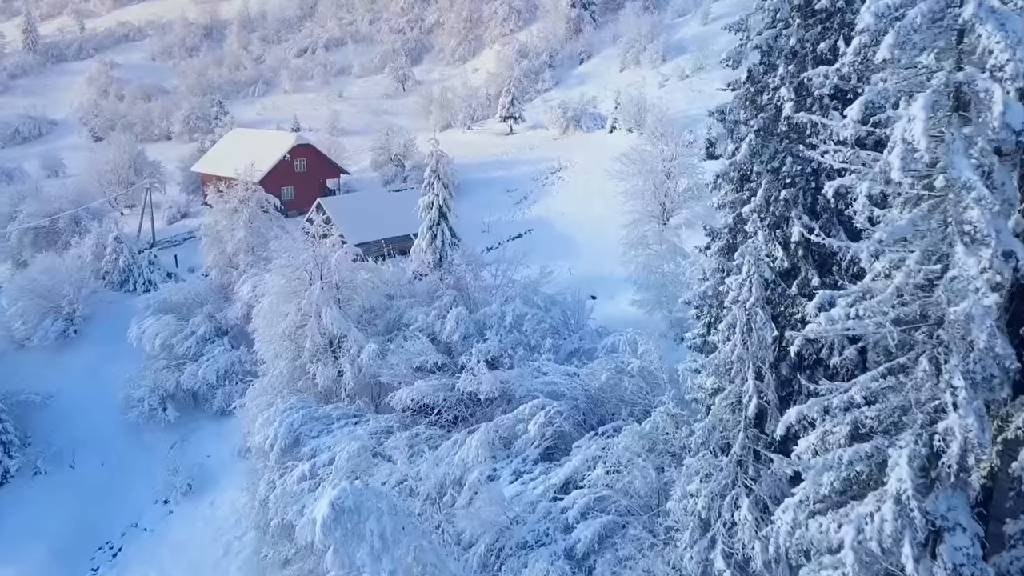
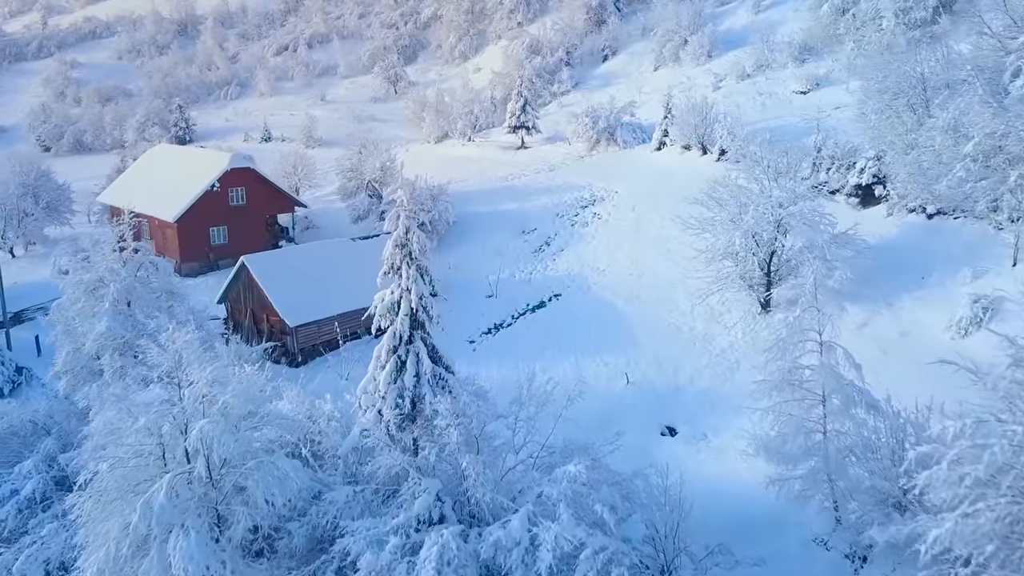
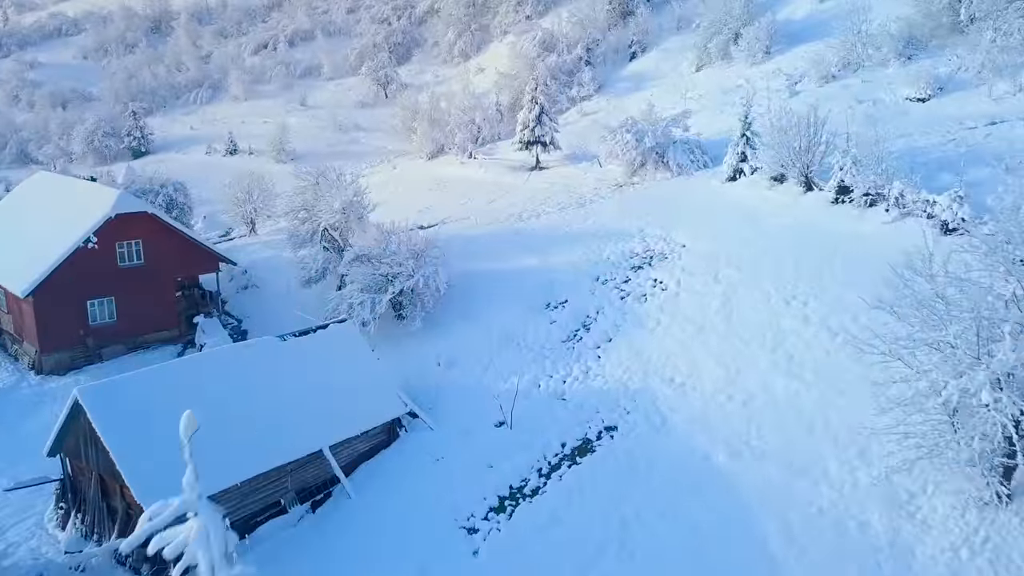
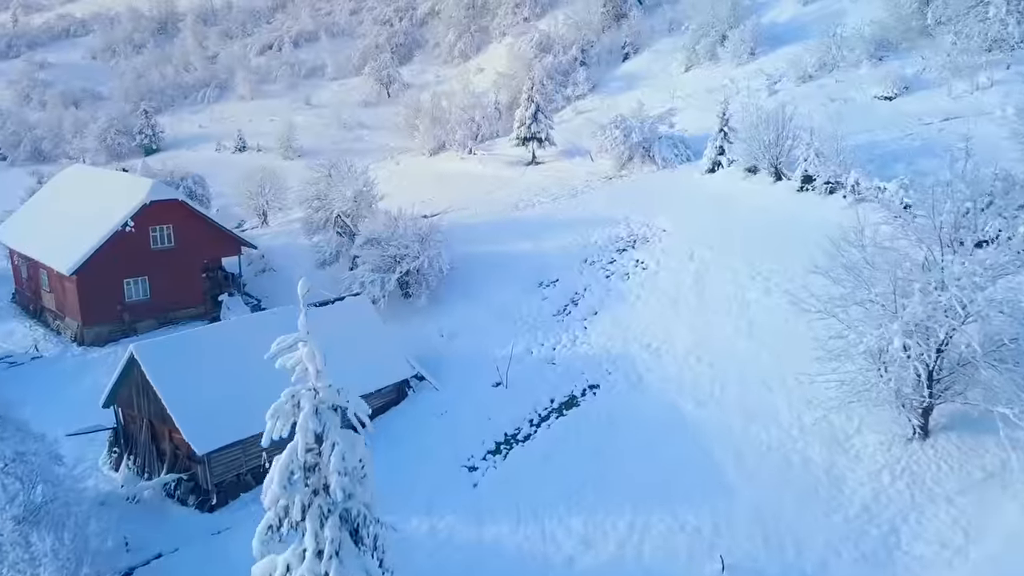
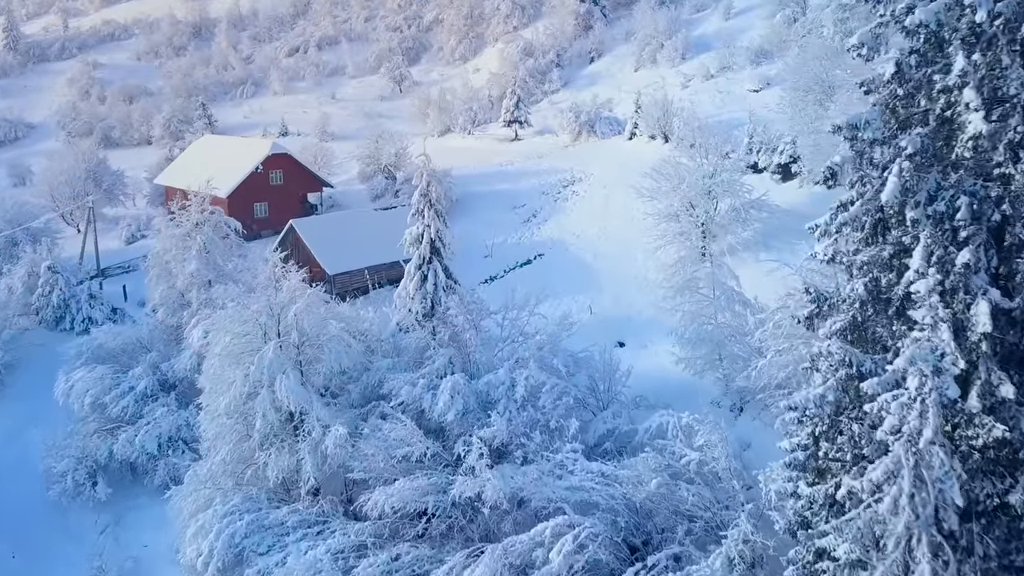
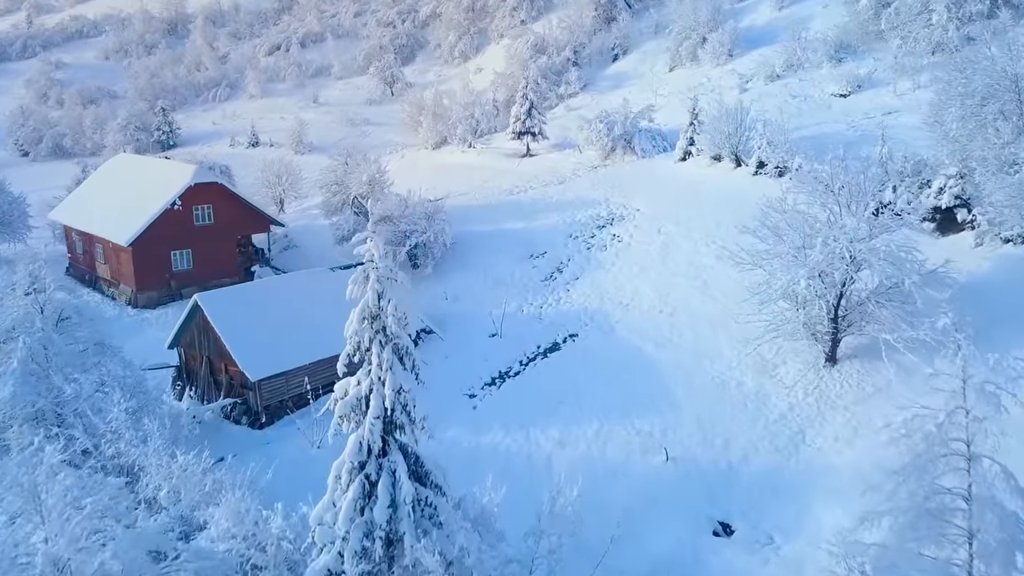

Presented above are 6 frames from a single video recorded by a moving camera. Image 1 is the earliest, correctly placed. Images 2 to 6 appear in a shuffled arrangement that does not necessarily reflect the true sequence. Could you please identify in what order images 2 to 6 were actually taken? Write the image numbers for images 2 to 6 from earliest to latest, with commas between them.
5, 2, 6, 4, 3
